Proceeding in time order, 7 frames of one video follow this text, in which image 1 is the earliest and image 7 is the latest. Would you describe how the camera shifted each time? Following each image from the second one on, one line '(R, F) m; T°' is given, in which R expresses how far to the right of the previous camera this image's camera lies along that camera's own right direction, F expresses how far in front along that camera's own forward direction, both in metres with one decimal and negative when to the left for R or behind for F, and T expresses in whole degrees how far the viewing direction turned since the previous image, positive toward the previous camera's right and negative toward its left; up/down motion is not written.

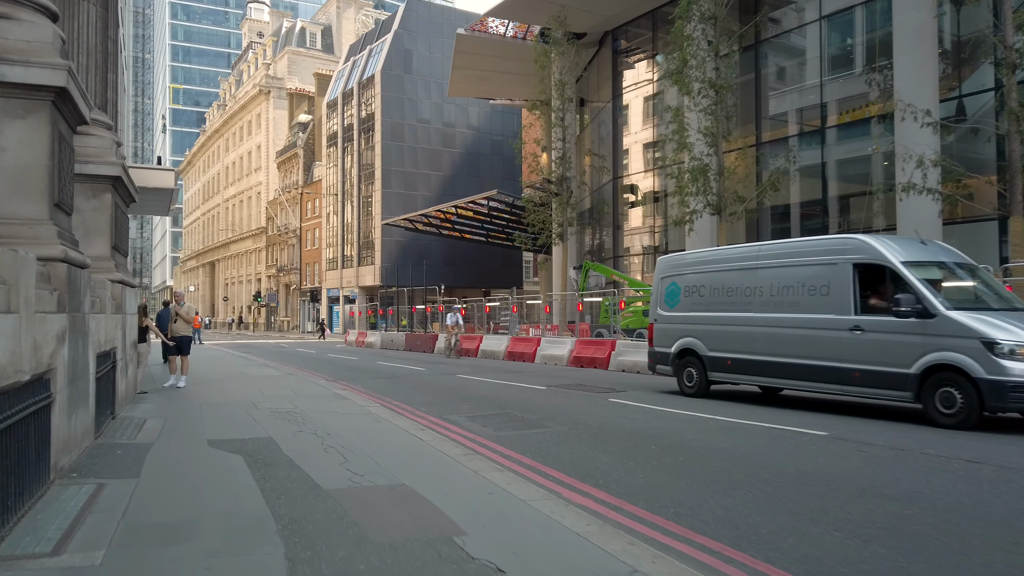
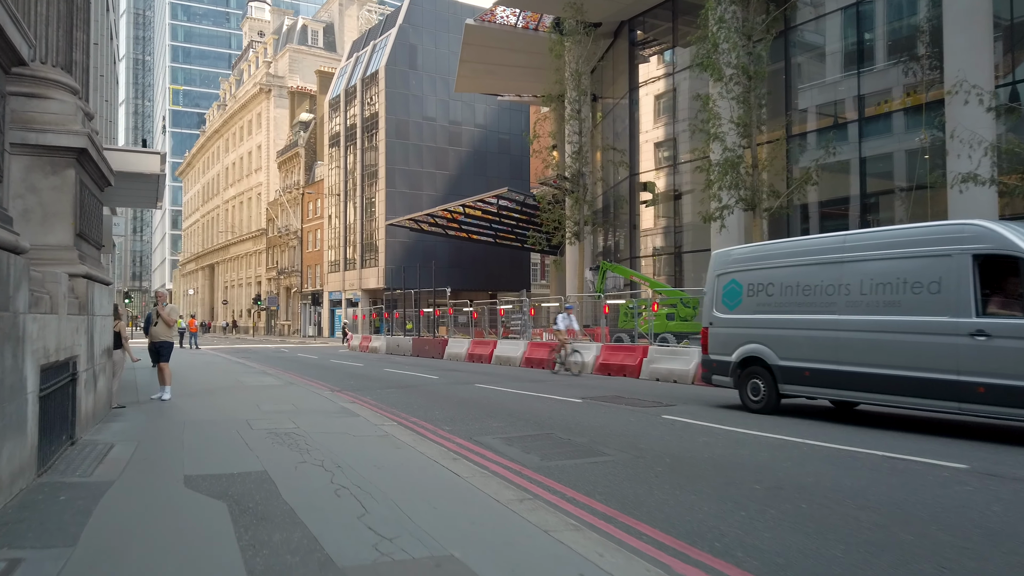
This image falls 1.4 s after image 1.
(-0.5, +1.7) m; 0°
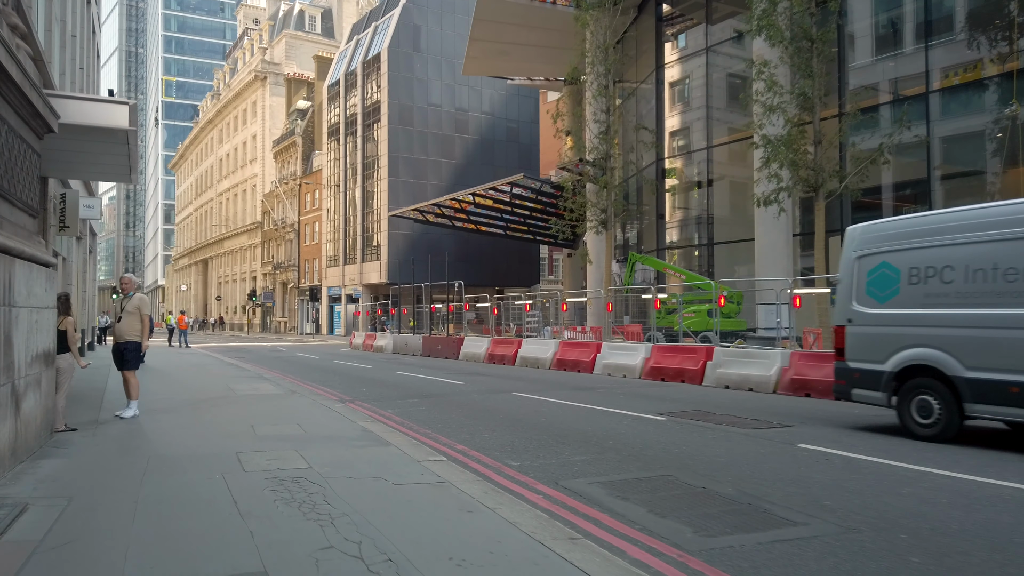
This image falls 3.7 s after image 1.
(-0.9, +2.7) m; 0°
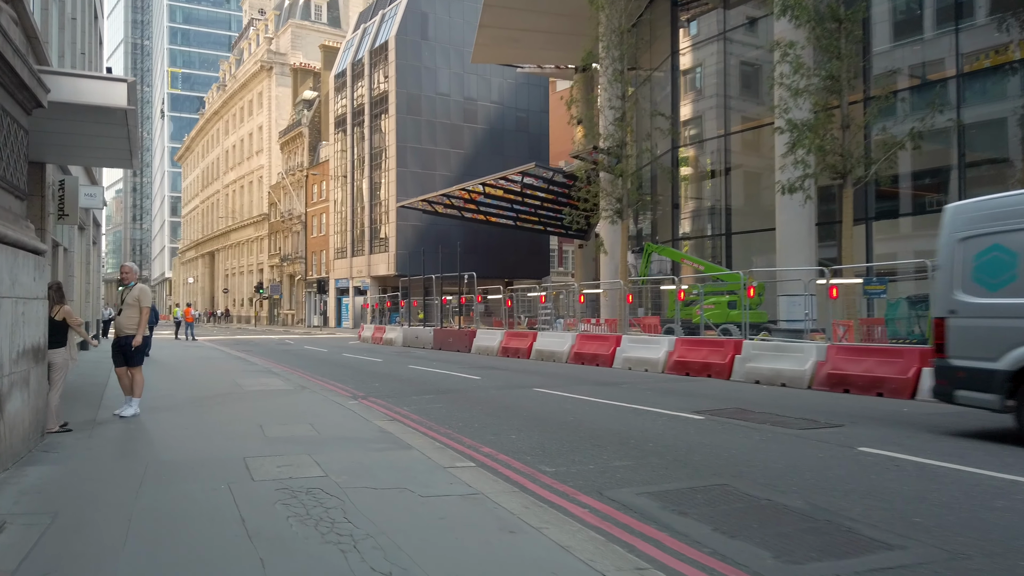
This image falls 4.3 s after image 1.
(-0.2, +0.7) m; 0°
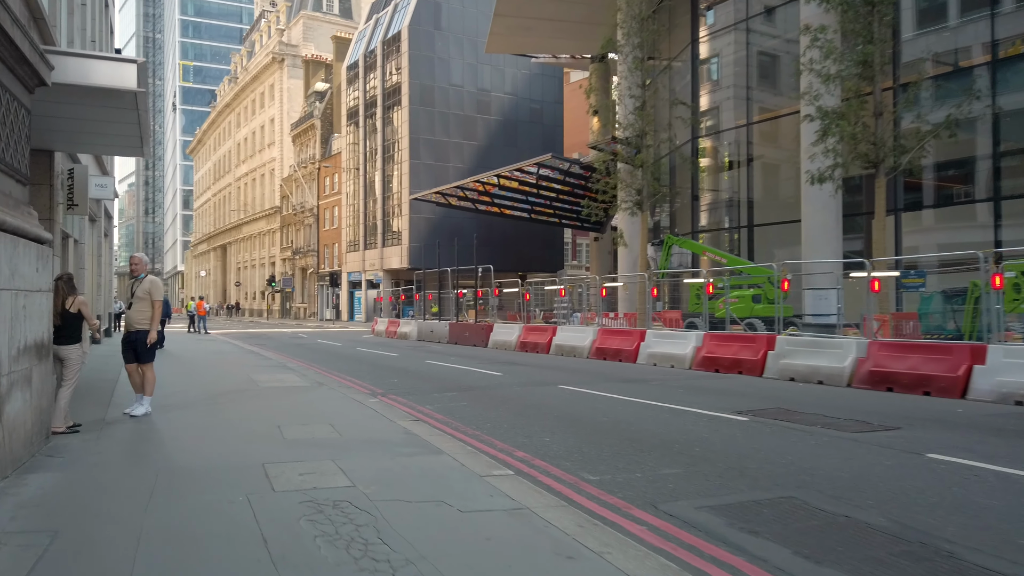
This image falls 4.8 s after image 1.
(-0.2, +0.5) m; -1°
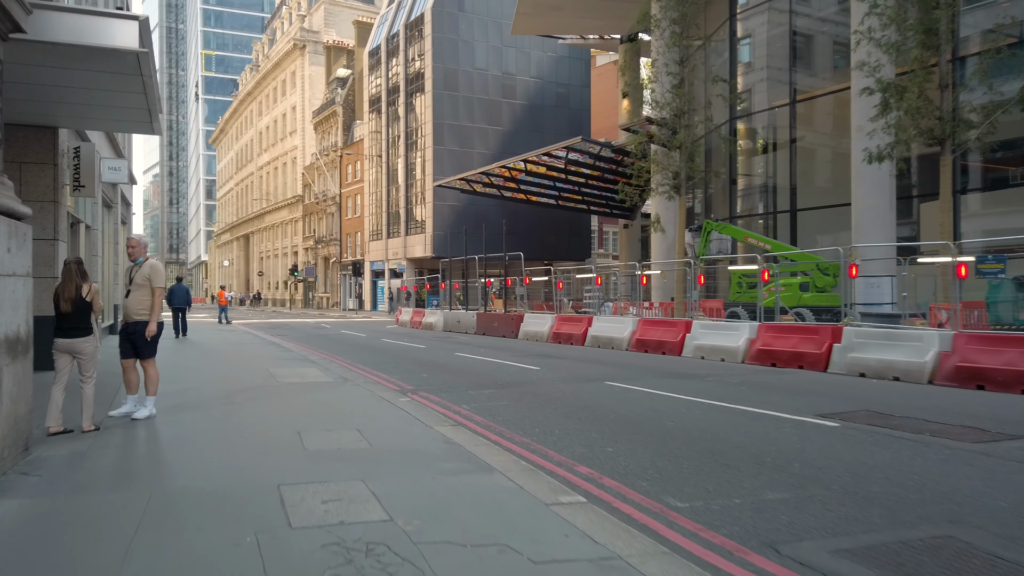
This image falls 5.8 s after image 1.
(-0.3, +1.1) m; -2°
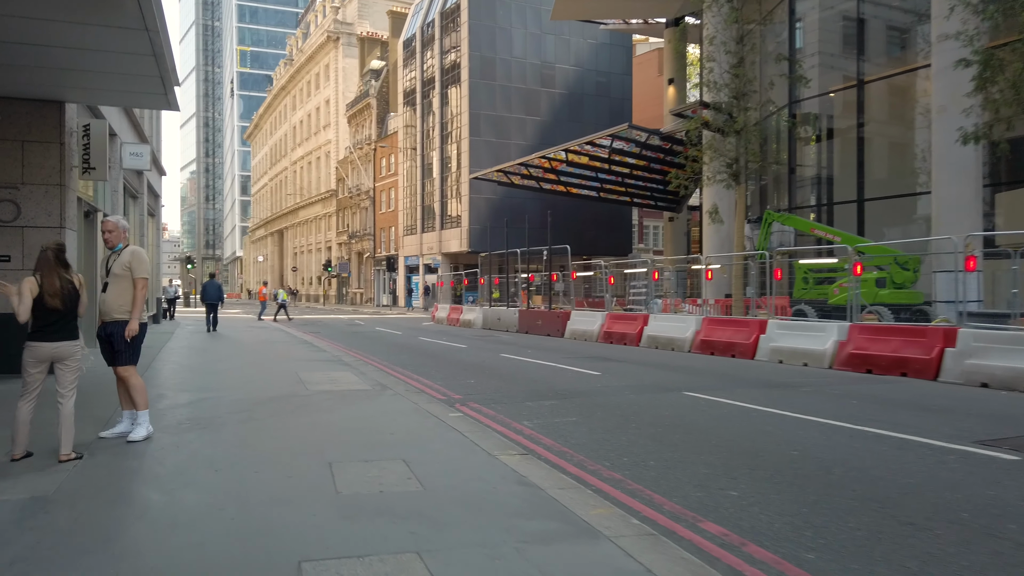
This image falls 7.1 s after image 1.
(-0.4, +1.5) m; -2°
